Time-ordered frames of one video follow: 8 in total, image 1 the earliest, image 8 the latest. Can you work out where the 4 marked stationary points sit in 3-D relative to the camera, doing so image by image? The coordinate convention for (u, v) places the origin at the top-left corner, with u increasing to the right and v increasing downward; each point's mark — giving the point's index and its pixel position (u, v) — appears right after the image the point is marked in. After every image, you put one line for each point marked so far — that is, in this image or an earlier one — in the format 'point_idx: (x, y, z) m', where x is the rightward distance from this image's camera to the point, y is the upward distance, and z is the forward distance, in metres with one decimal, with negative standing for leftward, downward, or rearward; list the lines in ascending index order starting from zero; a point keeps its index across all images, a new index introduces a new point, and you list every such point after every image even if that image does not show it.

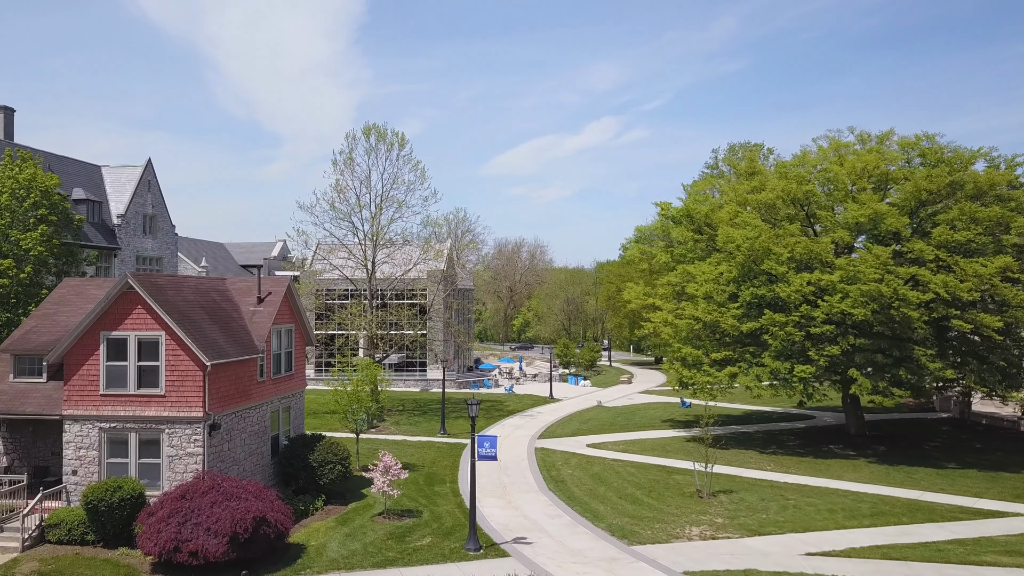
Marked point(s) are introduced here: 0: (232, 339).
0: (-5.4, -1.0, +15.7) m
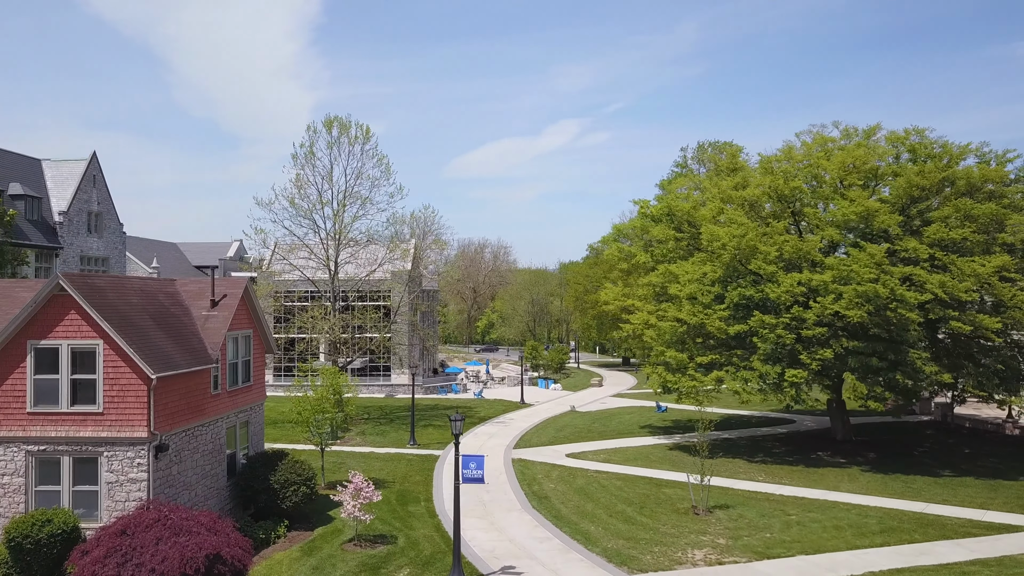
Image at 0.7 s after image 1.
0: (-5.6, -1.0, +14.0) m
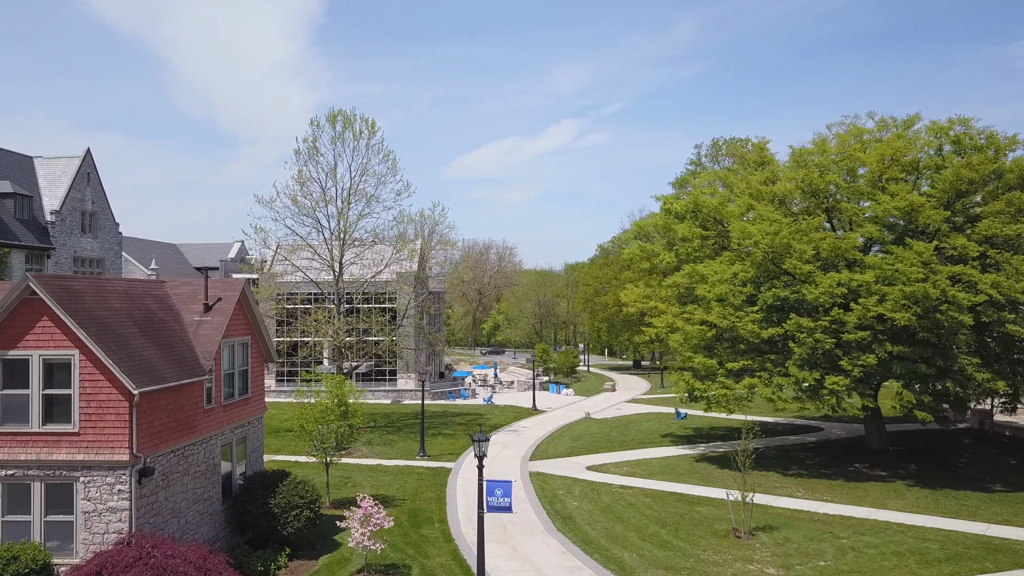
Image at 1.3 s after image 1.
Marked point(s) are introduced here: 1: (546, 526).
0: (-5.2, -1.1, +12.5) m
1: (+0.7, -4.8, +16.5) m
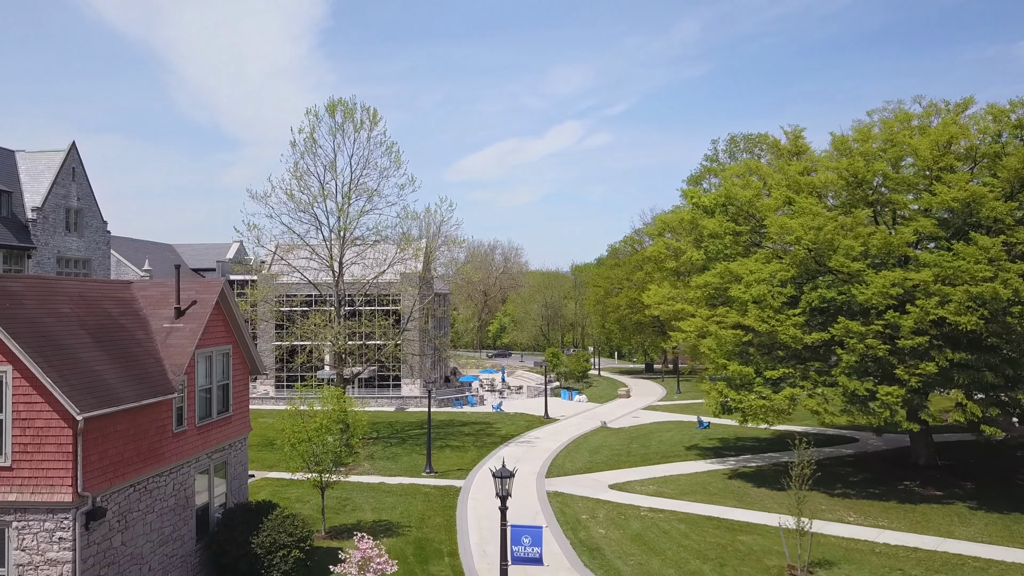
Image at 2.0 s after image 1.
0: (-4.9, -1.1, +10.4) m
1: (+1.1, -4.8, +14.4) m
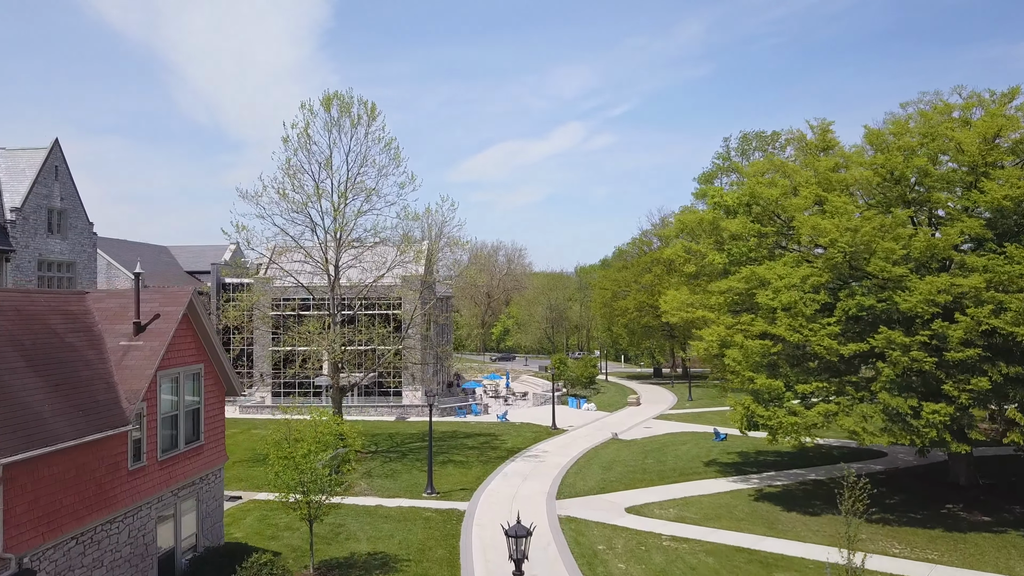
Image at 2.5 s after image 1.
0: (-4.7, -1.2, +8.8) m
1: (+1.2, -5.0, +12.8) m
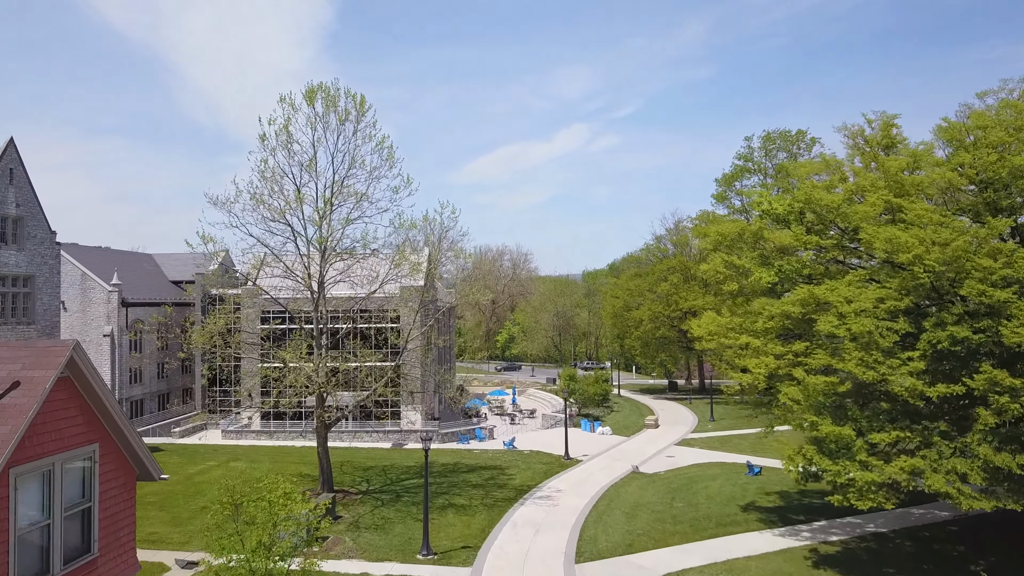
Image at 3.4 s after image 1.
0: (-4.5, -1.7, +5.5) m
1: (+1.4, -5.4, +9.5) m
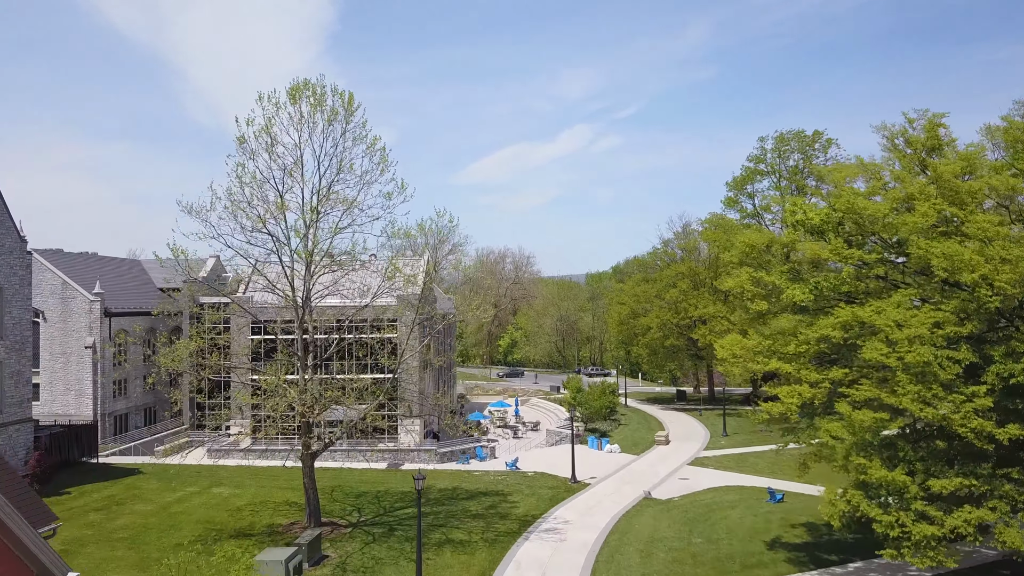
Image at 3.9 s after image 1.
0: (-4.5, -2.1, +3.6) m
1: (+1.5, -5.8, +7.5) m
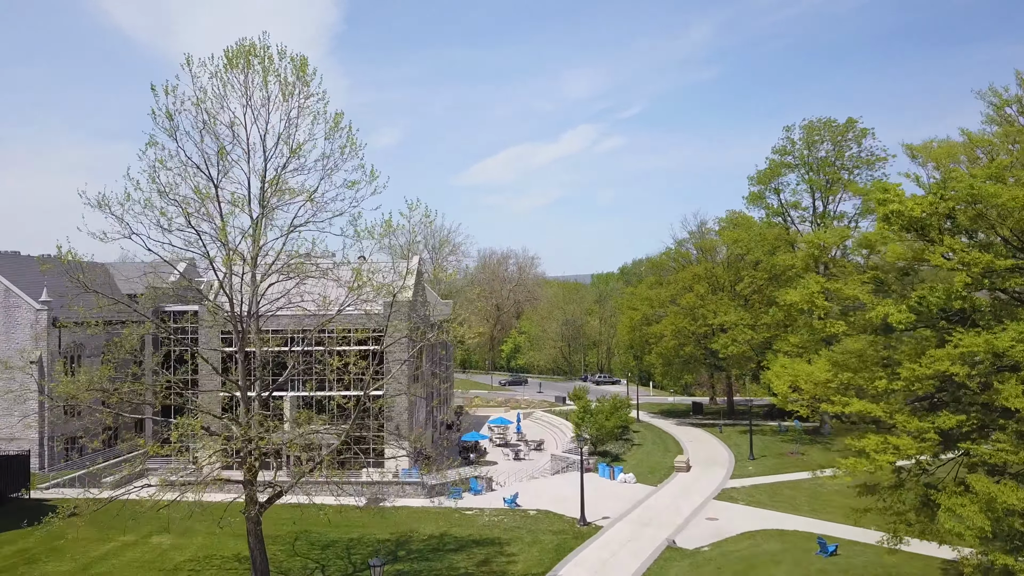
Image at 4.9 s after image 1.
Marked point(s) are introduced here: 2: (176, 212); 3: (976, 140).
0: (-4.7, -2.3, -0.6) m
1: (+1.3, -6.1, +3.3) m
2: (-6.6, +1.5, +16.1) m
3: (+7.9, +2.6, +14.1) m
